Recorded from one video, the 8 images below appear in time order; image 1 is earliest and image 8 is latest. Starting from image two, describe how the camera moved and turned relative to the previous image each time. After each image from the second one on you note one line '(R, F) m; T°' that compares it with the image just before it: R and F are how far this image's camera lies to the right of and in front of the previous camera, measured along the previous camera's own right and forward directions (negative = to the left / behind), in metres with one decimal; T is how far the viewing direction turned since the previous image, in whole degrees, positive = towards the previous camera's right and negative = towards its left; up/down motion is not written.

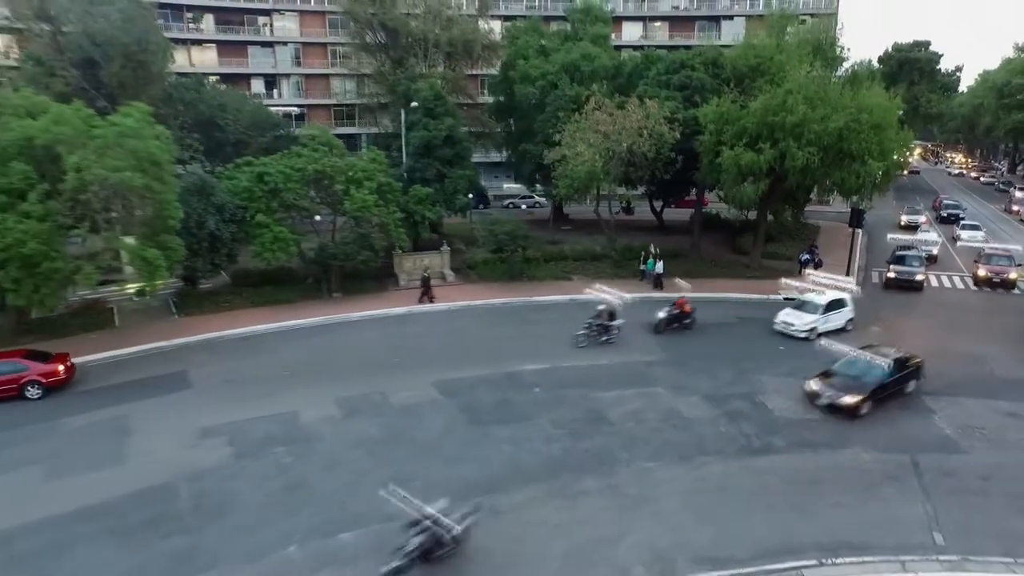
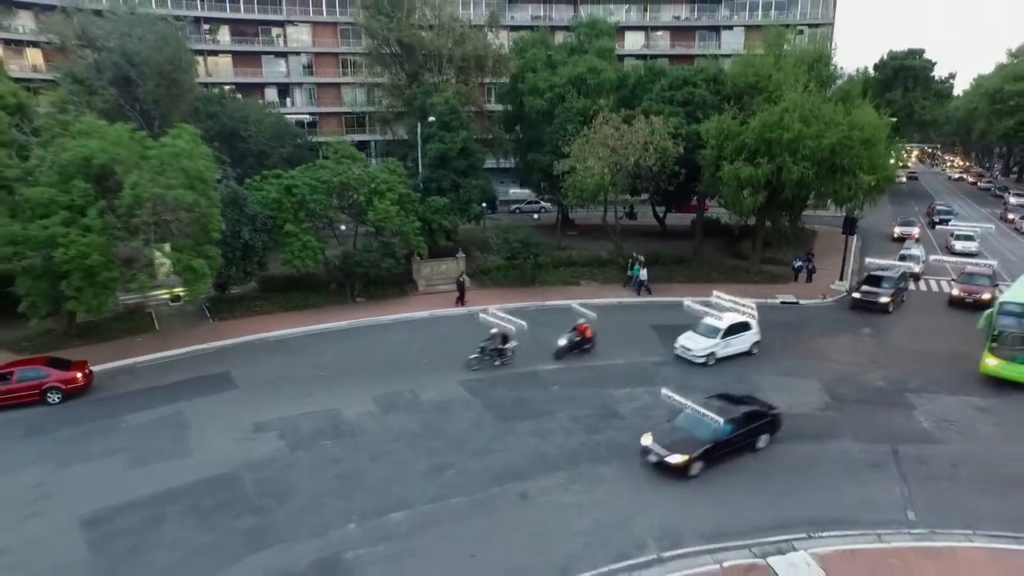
(-0.6, -1.7) m; 0°
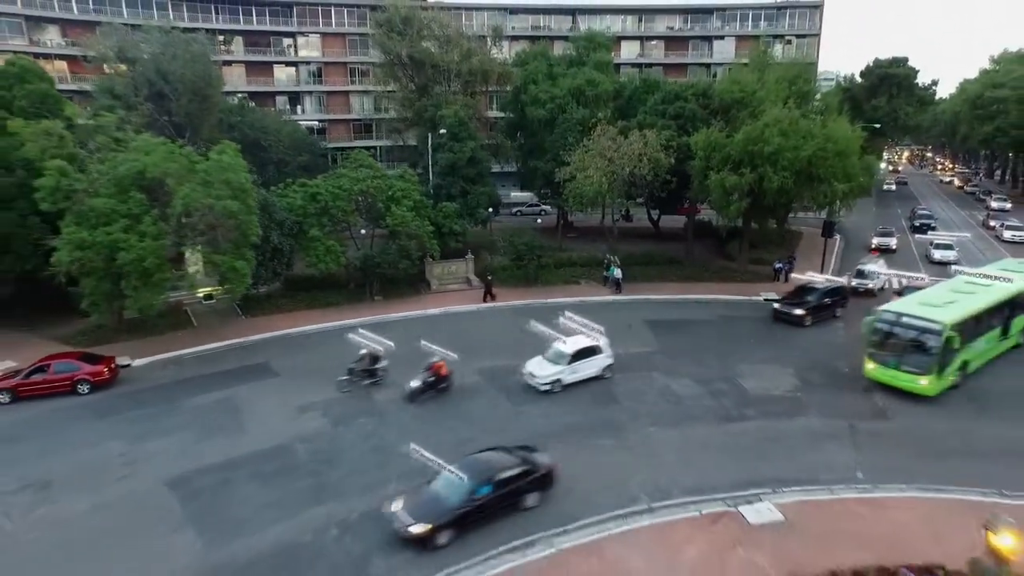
(-0.4, -2.5) m; 0°
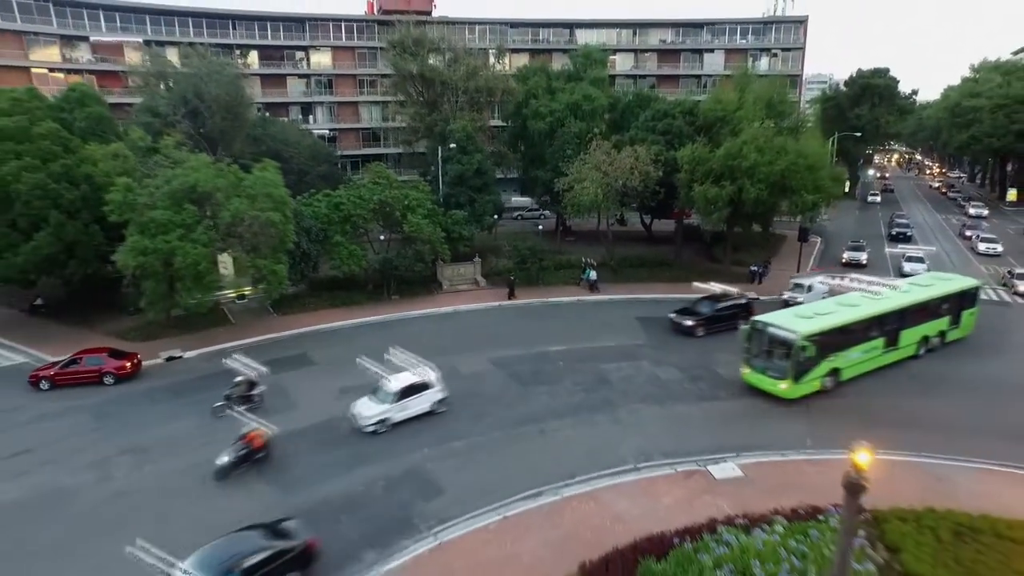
(-0.3, -3.2) m; 0°
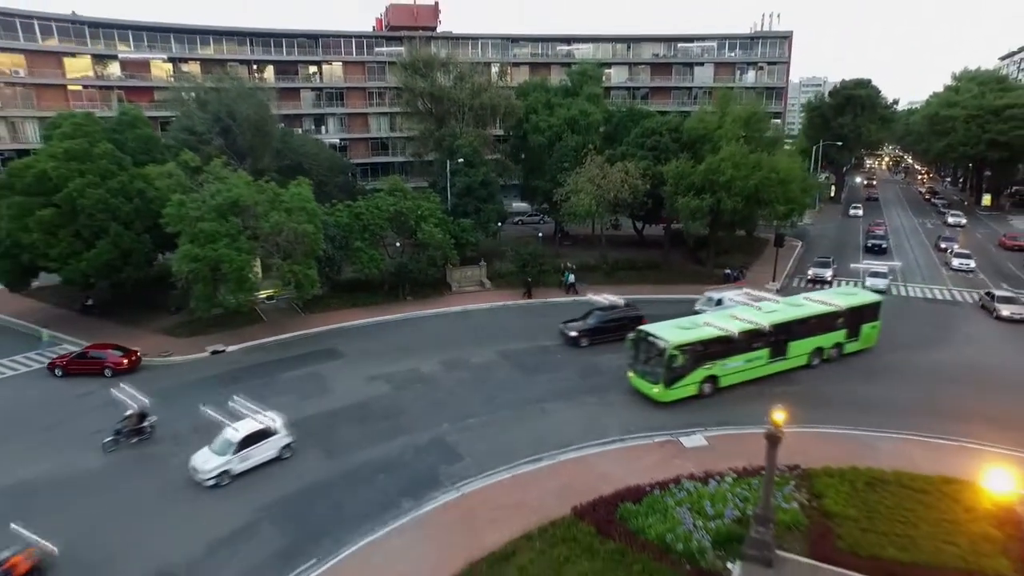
(-0.2, -3.6) m; 0°
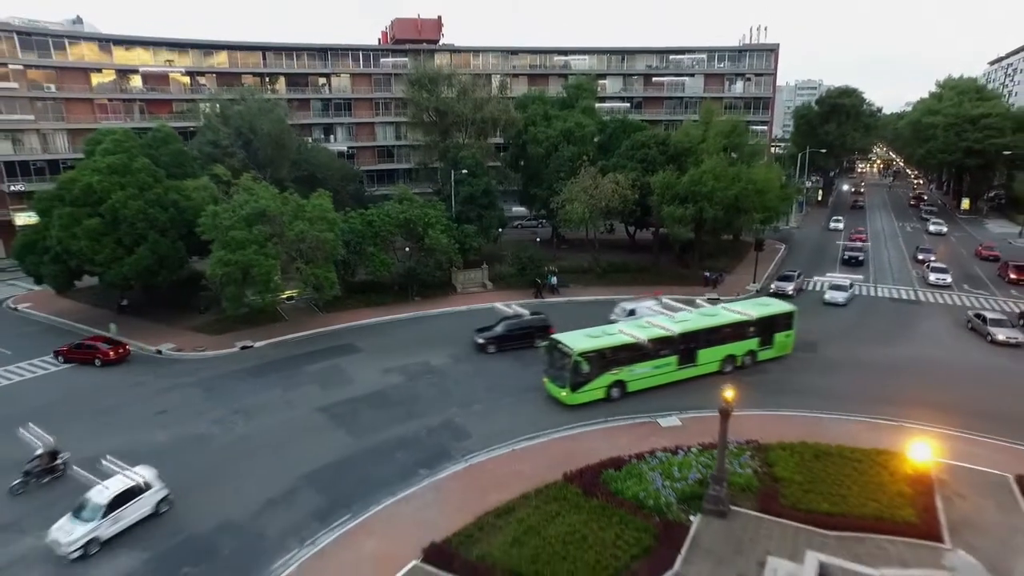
(0.0, -3.2) m; 0°
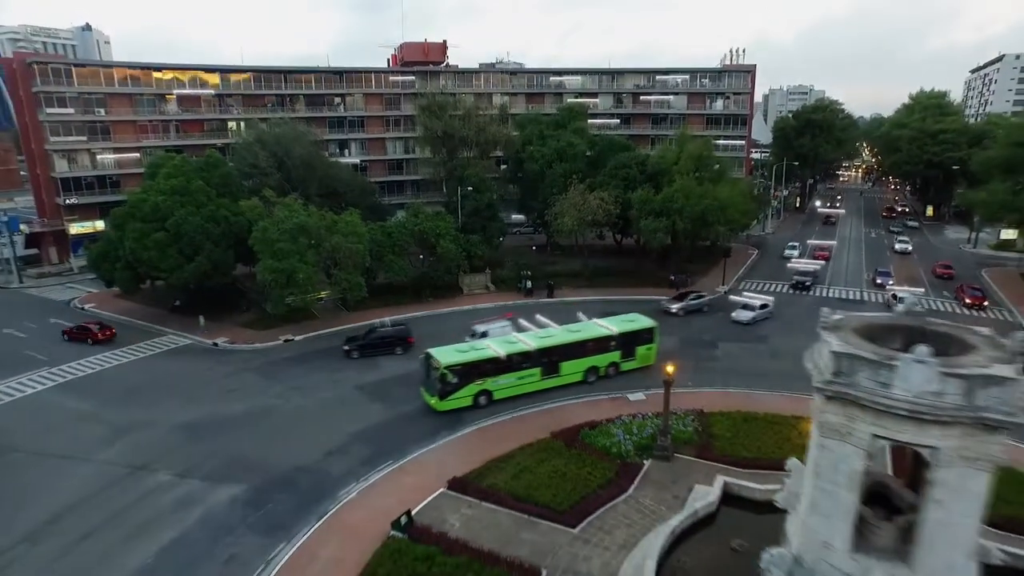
(0.0, -6.2) m; 0°
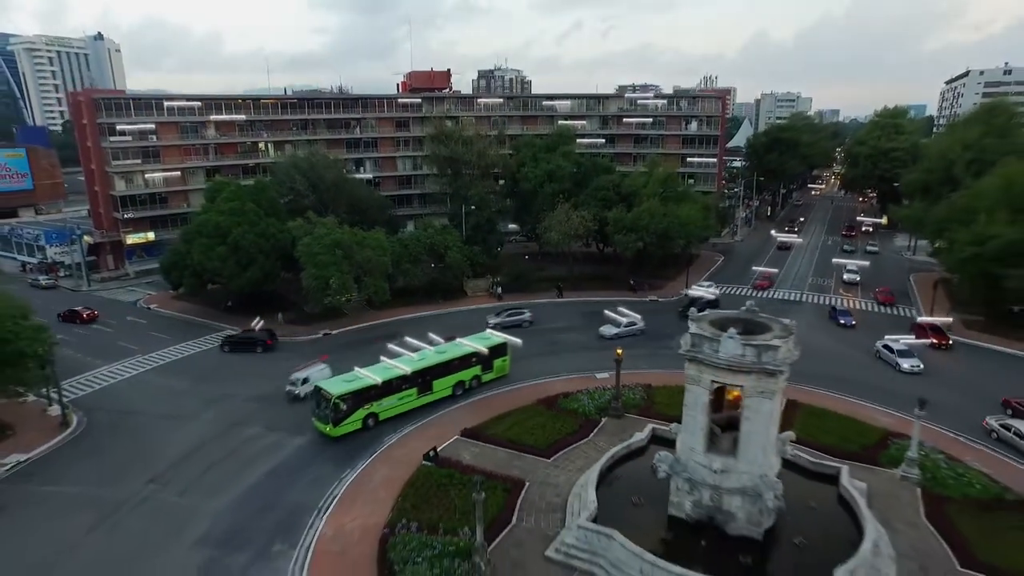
(+0.2, -8.9) m; 0°
